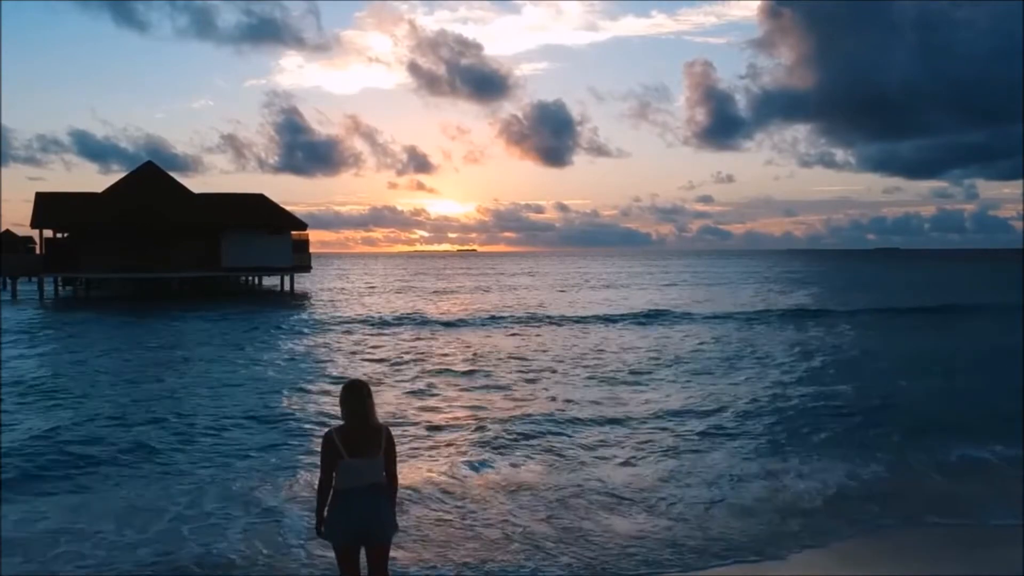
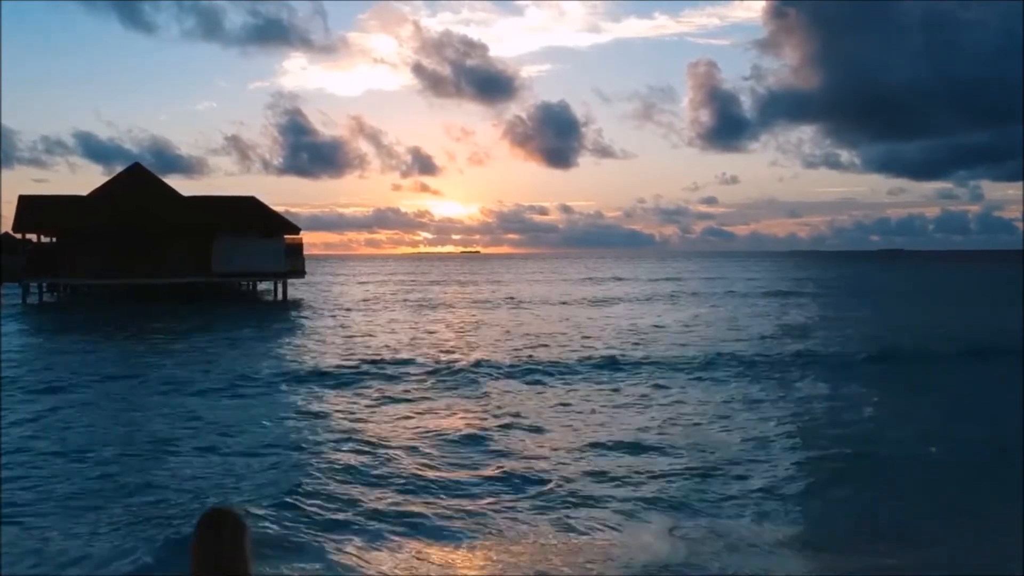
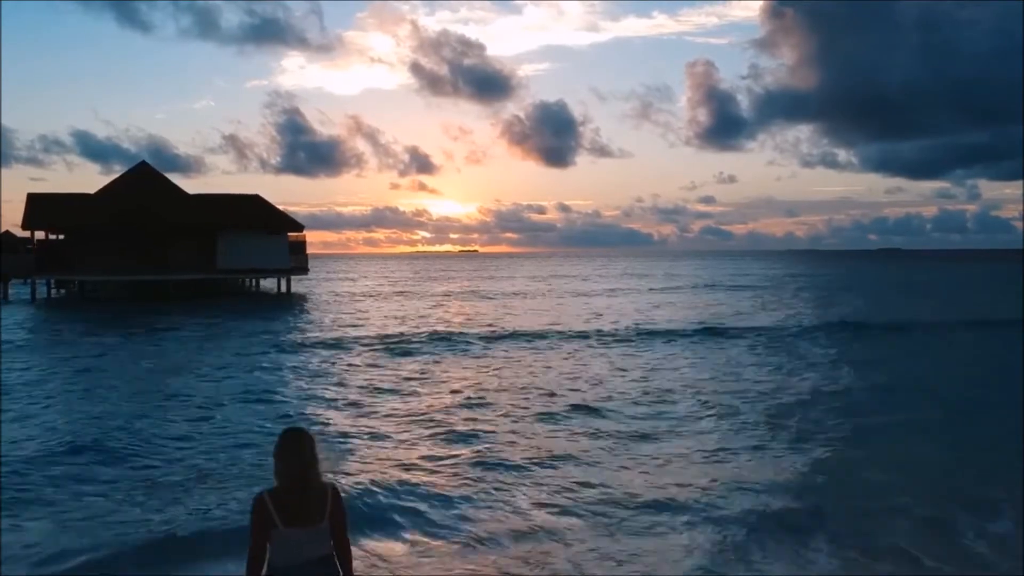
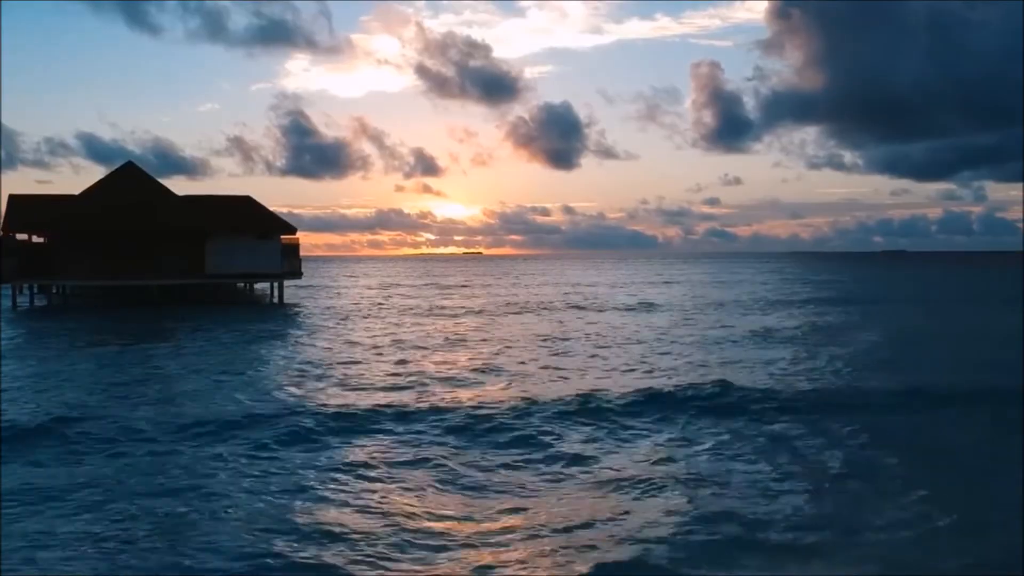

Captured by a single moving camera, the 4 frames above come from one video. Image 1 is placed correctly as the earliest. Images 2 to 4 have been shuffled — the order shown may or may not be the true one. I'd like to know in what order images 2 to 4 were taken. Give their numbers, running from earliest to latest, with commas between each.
3, 2, 4
